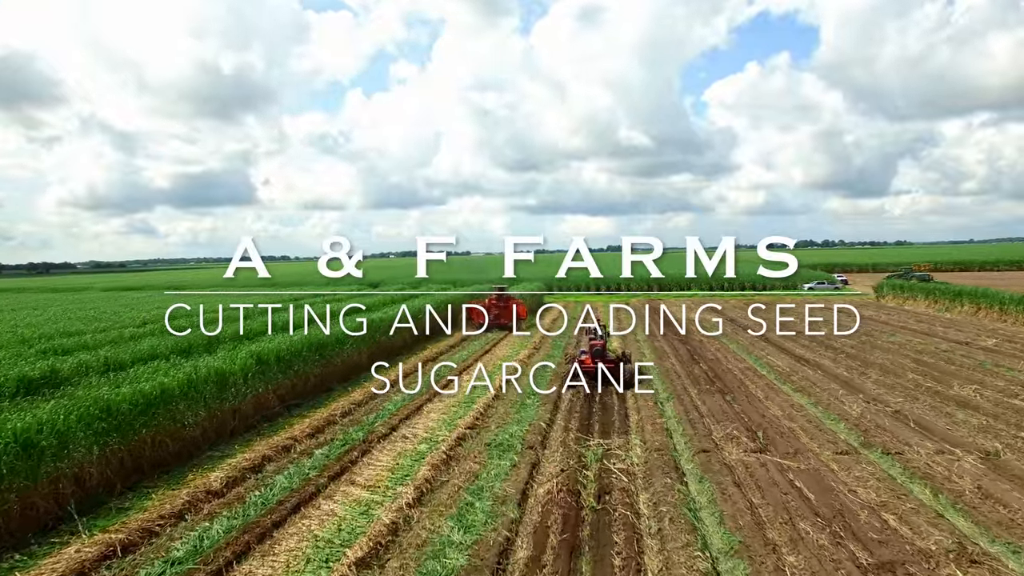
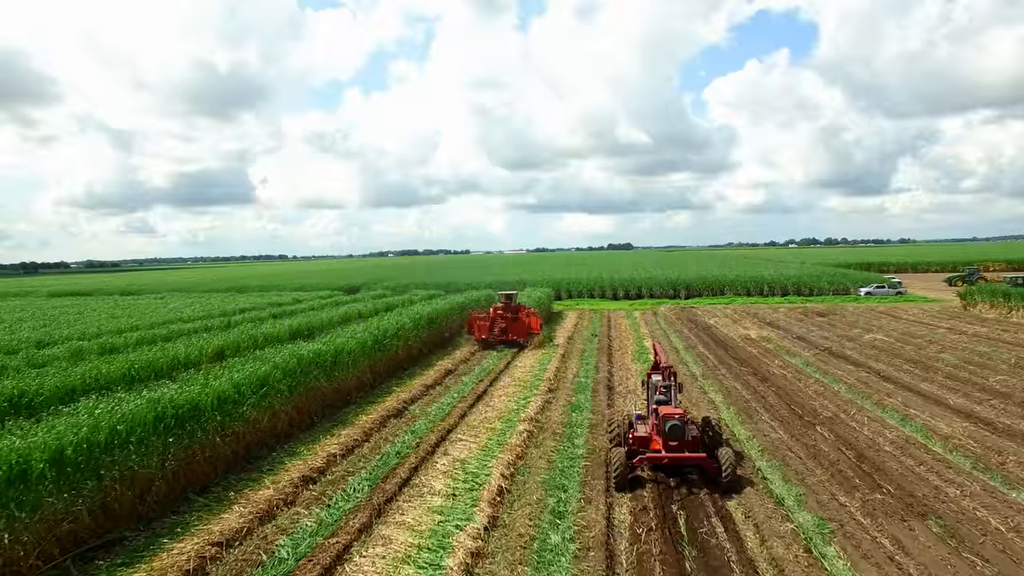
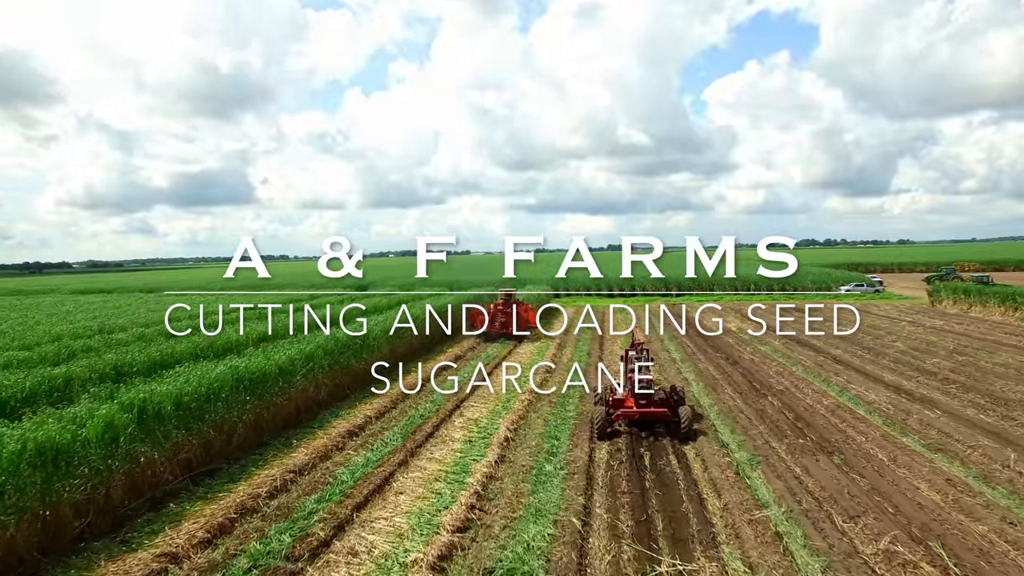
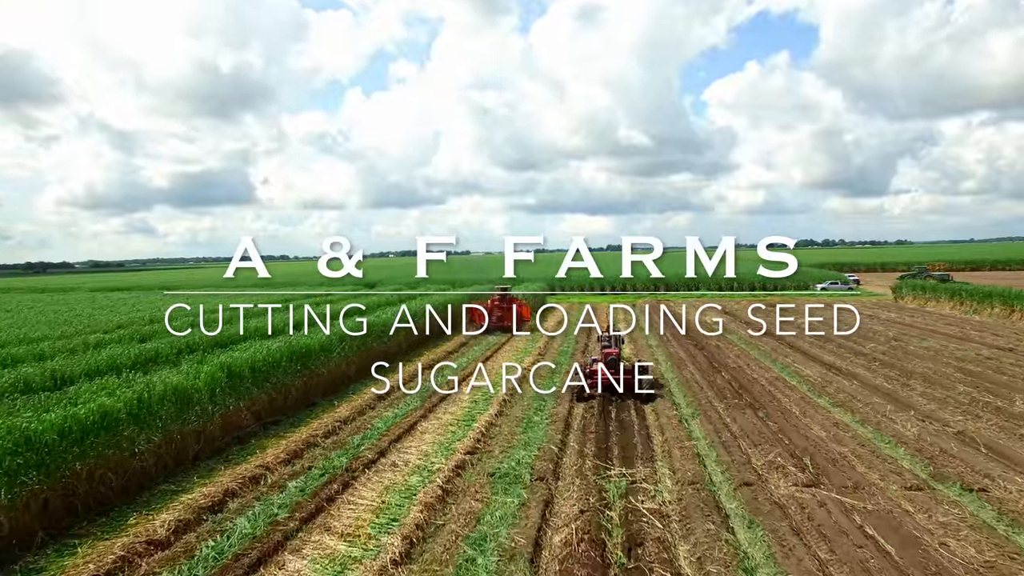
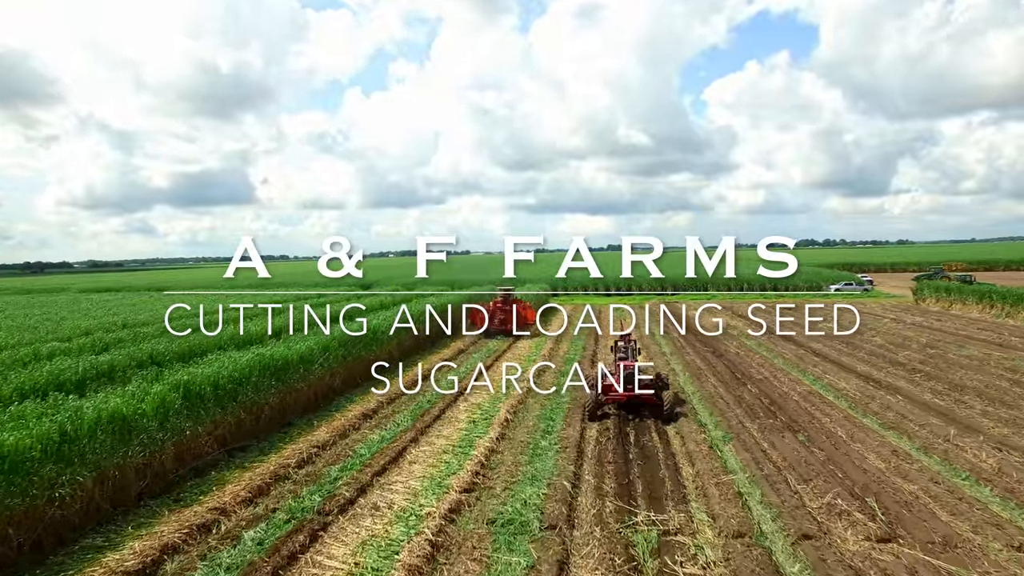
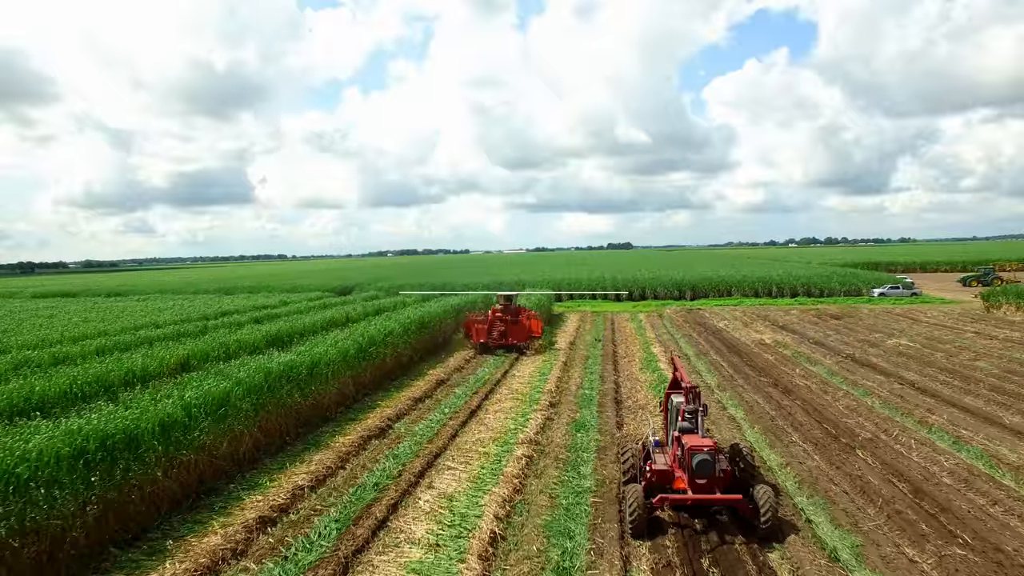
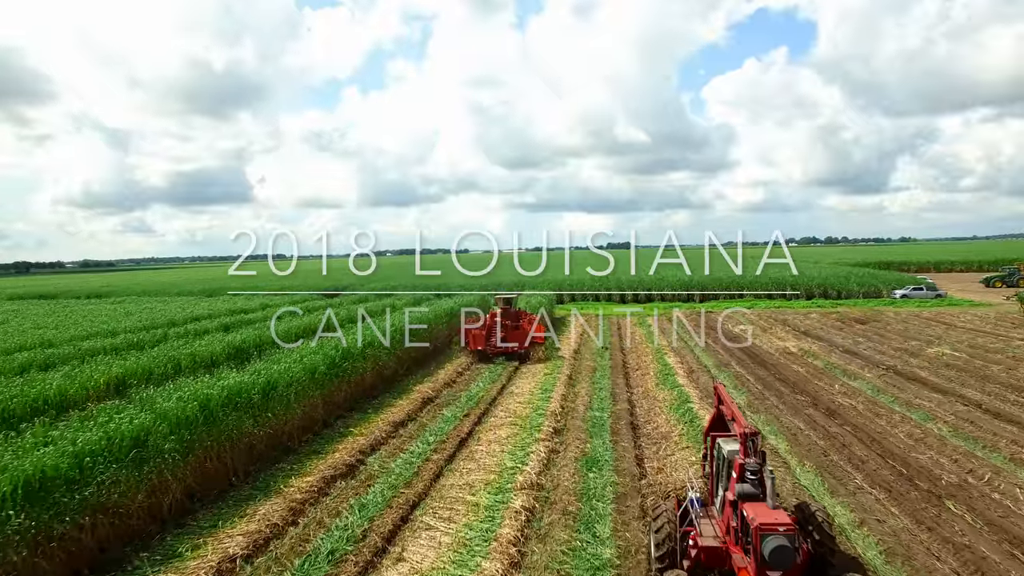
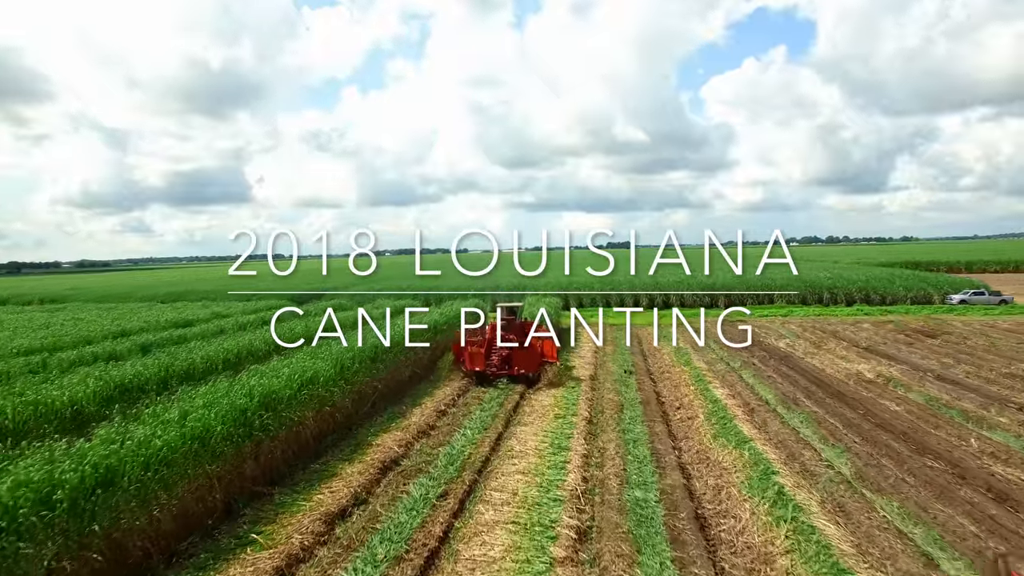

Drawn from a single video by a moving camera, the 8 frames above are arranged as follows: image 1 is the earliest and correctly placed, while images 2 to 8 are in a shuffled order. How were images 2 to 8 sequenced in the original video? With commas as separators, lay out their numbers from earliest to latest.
4, 5, 3, 2, 6, 7, 8
